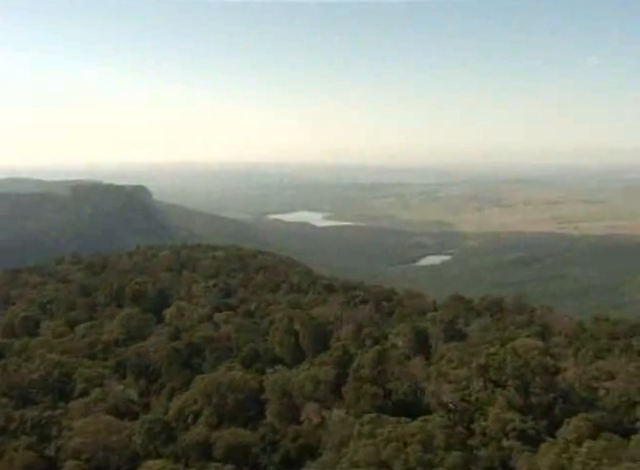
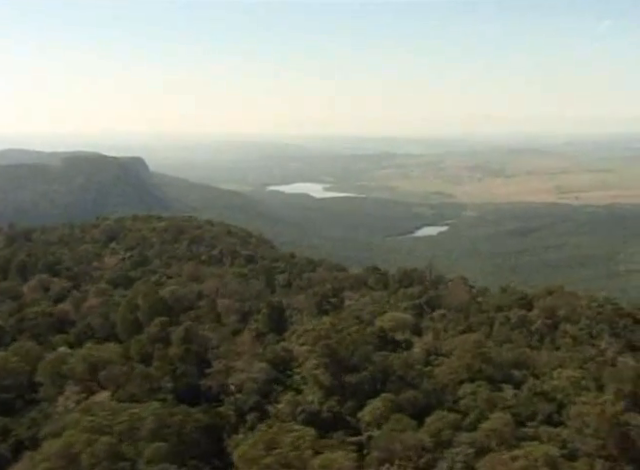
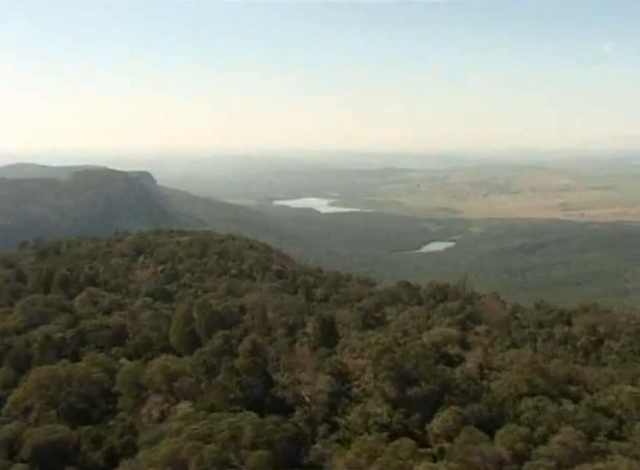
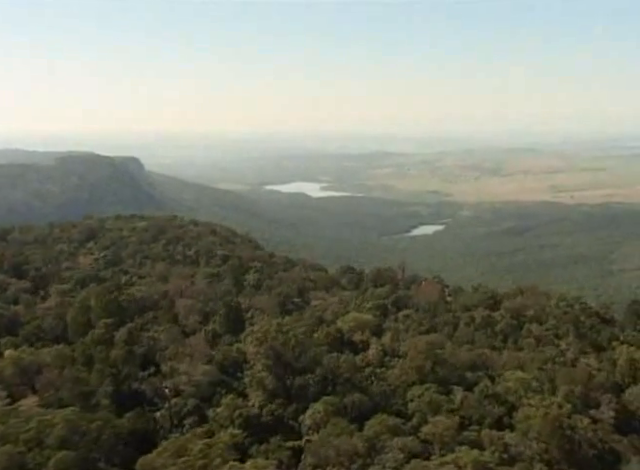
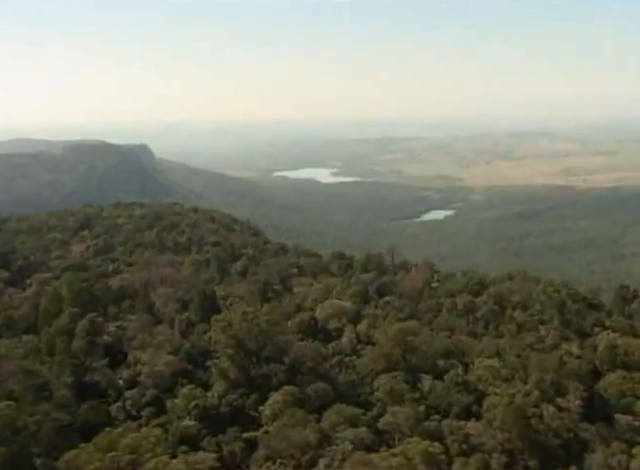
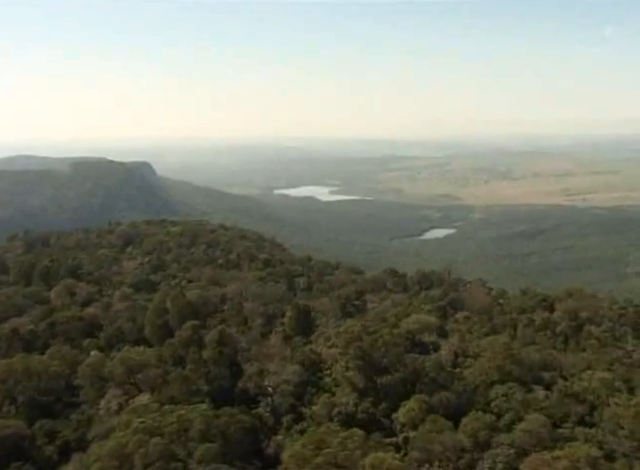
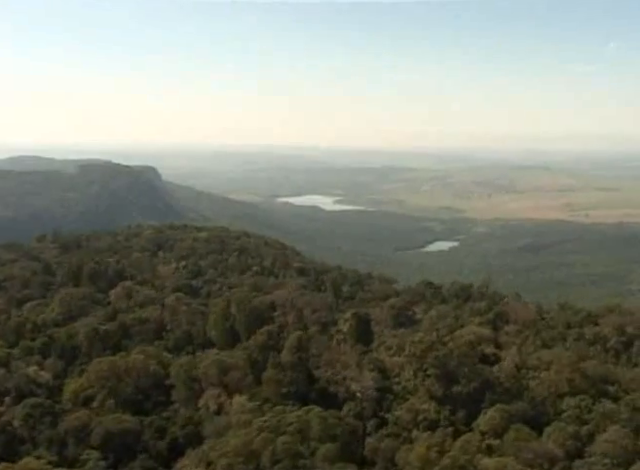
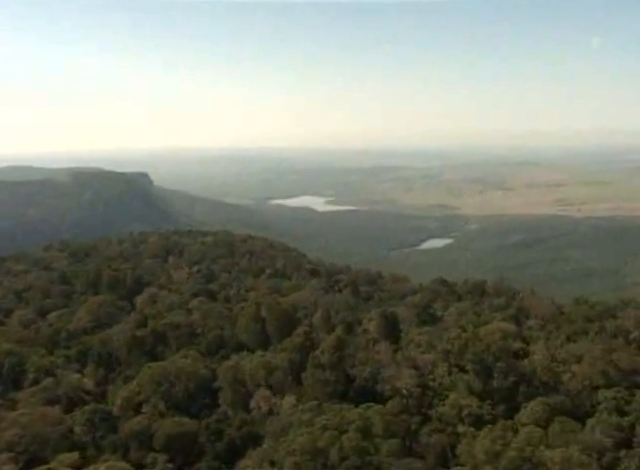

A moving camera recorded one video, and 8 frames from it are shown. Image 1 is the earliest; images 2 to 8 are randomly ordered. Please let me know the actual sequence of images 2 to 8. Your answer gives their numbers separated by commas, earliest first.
8, 7, 3, 6, 2, 4, 5
